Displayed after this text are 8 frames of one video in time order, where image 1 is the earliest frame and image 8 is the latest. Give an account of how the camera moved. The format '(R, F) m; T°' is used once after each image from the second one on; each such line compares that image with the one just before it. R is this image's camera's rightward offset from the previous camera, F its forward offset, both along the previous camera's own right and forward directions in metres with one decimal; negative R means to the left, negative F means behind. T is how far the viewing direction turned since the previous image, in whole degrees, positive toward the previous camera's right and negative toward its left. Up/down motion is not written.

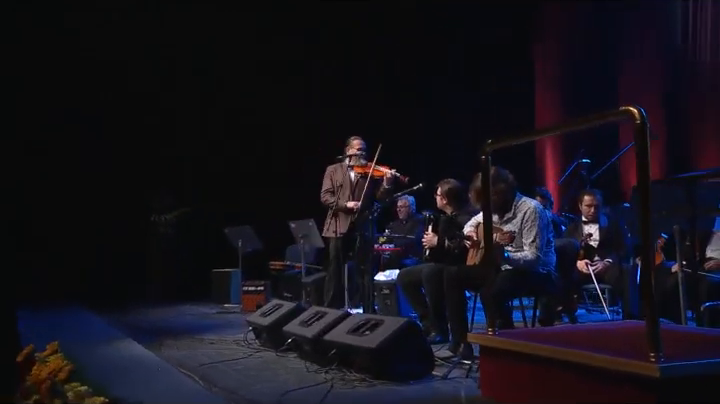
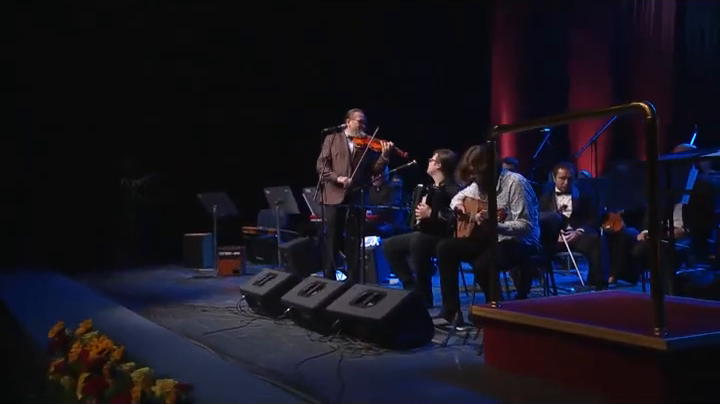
(-0.3, -0.2) m; +5°
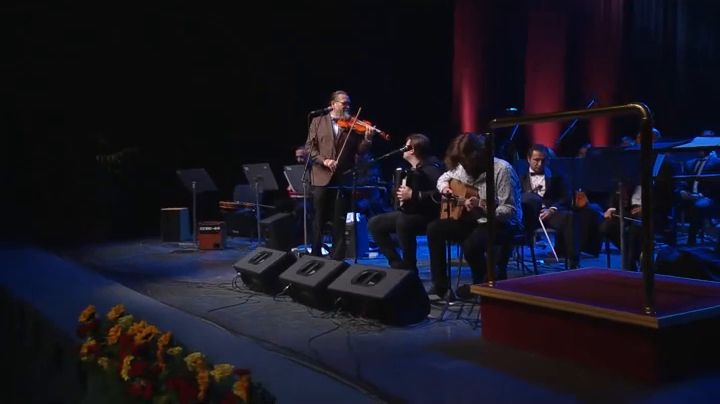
(-0.3, -0.3) m; +4°
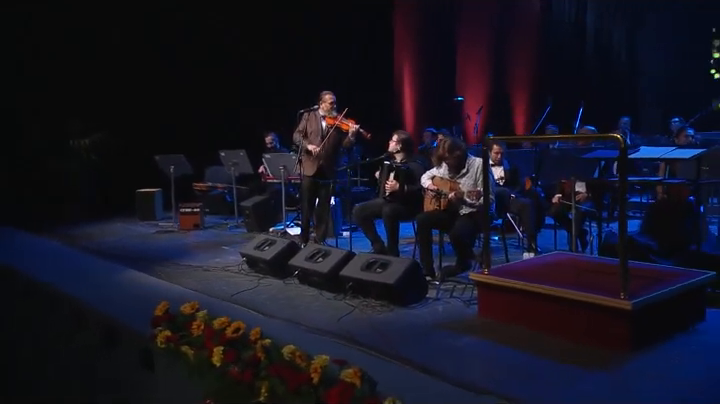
(-0.7, -0.7) m; +7°
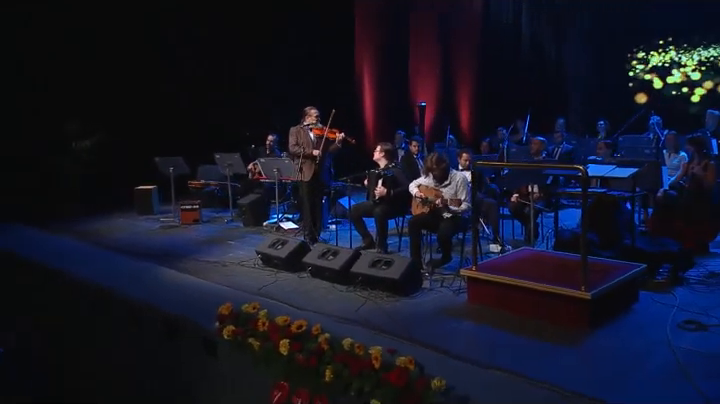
(-0.7, -1.1) m; +6°
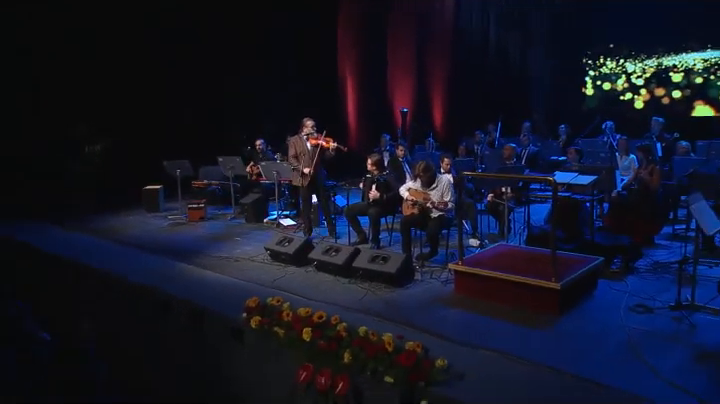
(-0.3, -1.0) m; +3°
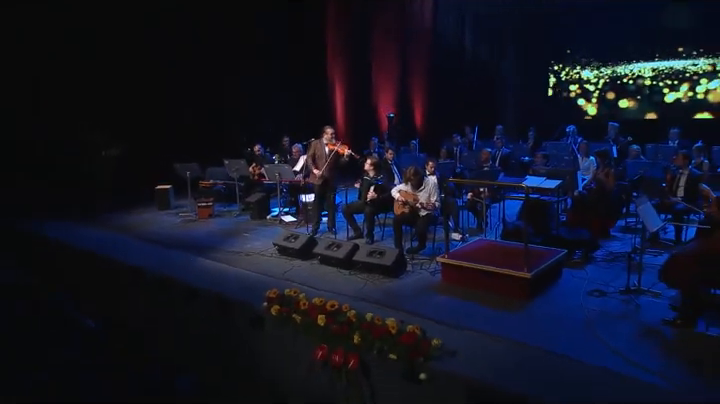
(-0.3, -1.1) m; +2°
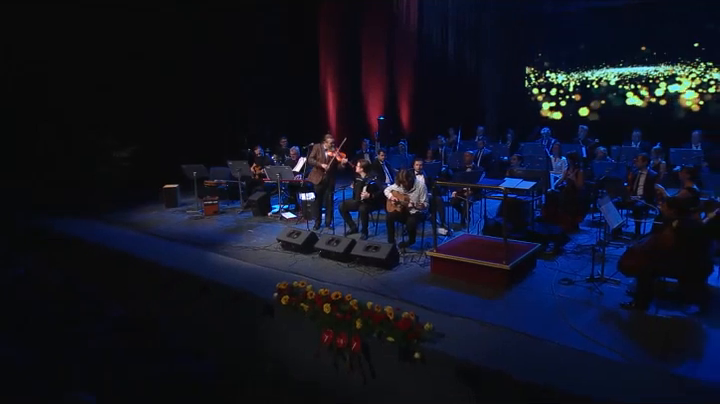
(-0.2, -1.0) m; +1°
